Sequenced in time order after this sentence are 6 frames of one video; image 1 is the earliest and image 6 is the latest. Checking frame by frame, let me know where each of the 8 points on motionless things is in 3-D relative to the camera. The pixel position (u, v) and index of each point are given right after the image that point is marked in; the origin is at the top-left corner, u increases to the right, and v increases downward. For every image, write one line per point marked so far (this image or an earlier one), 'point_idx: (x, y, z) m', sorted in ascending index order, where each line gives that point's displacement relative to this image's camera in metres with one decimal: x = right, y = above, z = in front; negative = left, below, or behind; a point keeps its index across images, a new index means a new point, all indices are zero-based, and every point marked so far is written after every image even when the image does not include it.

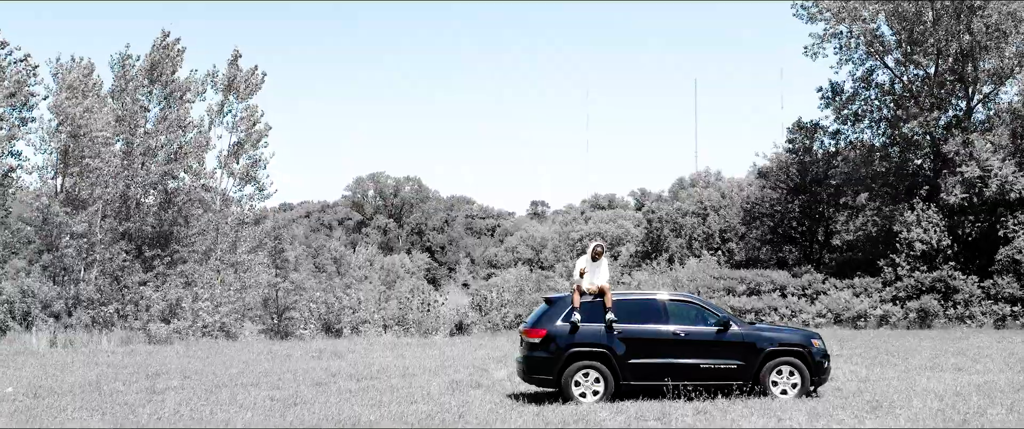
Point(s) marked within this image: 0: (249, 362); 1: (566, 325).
0: (-4.6, -2.6, +13.8) m
1: (+0.6, -1.3, +9.3) m
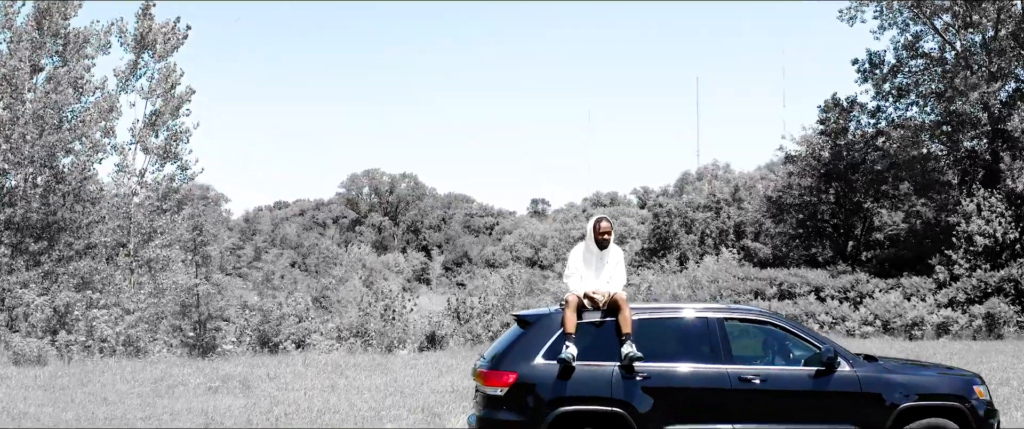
0: (-4.9, -2.3, +9.8) m
1: (+0.3, -1.0, +5.3) m
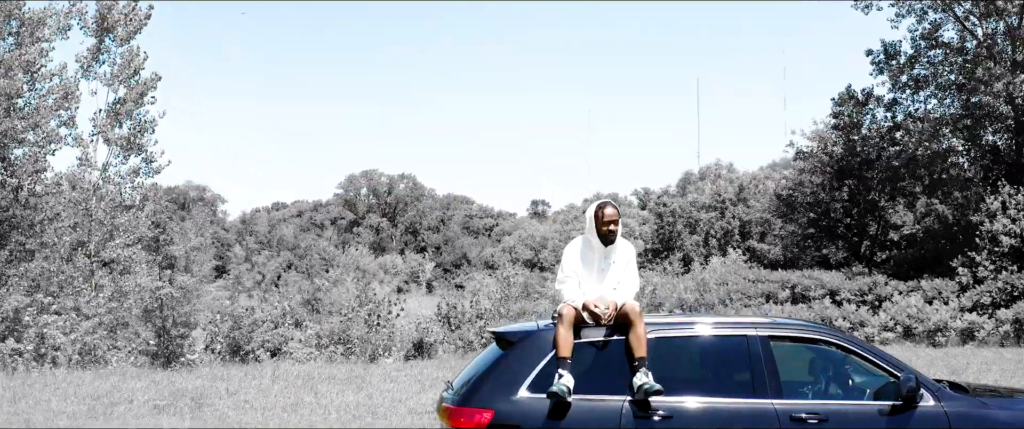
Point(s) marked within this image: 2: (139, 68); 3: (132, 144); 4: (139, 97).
0: (-5.1, -2.2, +8.4) m
1: (+0.1, -0.9, +4.0) m
2: (-7.2, +2.8, +15.2) m
3: (-7.4, +1.4, +15.4) m
4: (-7.2, +2.3, +15.4) m
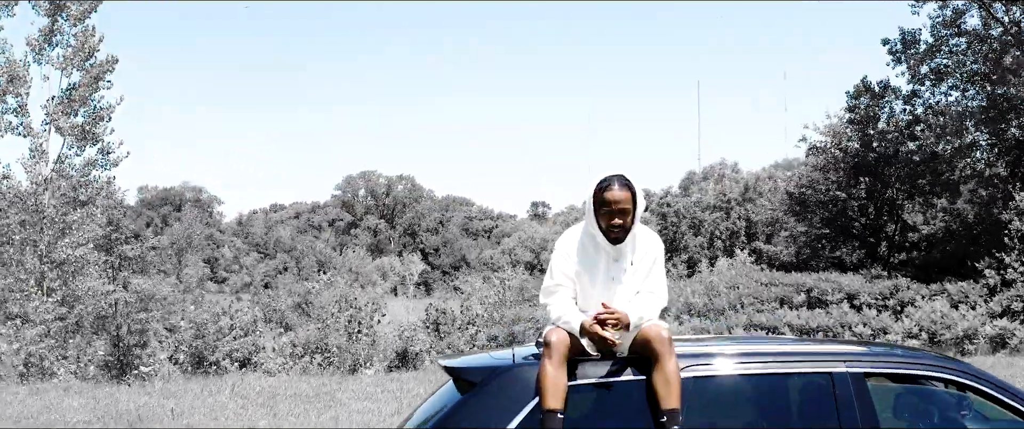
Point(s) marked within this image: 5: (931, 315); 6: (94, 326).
0: (-5.2, -2.1, +7.0) m
1: (0.0, -0.8, +2.6) m
2: (-7.3, +2.9, +13.9) m
3: (-7.5, +1.4, +14.0) m
4: (-7.4, +2.3, +14.0) m
5: (+8.3, -2.0, +15.7) m
6: (-6.9, -1.9, +13.2) m
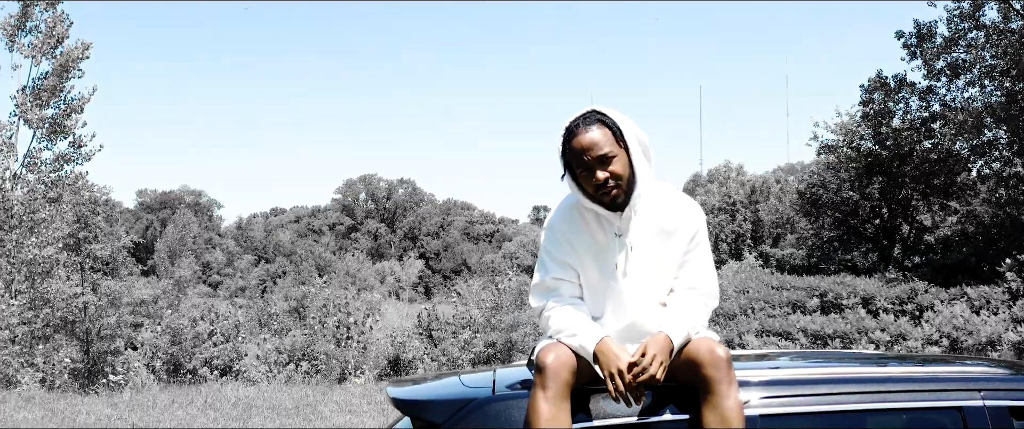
0: (-5.2, -2.0, +6.2) m
1: (0.0, -0.7, +1.7) m
2: (-7.3, +2.9, +13.0) m
3: (-7.5, +1.5, +13.2) m
4: (-7.4, +2.4, +13.1) m
5: (+8.2, -2.0, +14.8) m
6: (-7.0, -1.8, +12.3) m
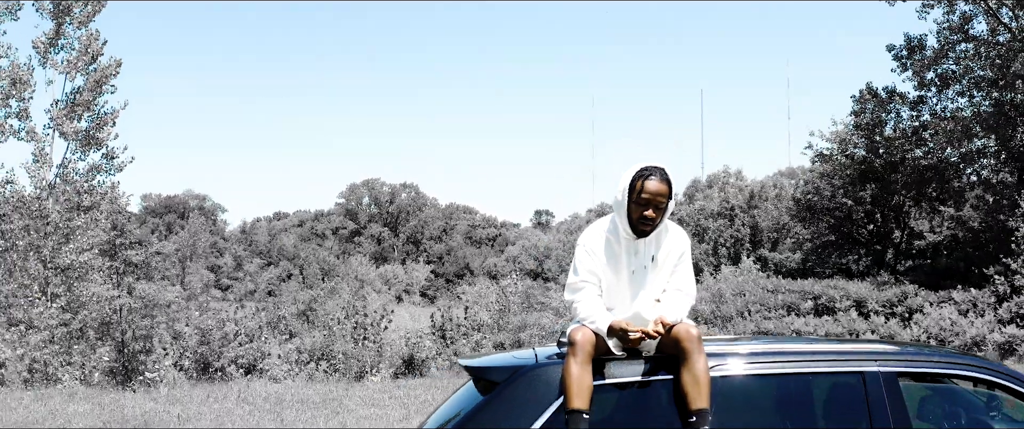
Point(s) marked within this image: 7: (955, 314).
0: (-5.1, -2.1, +7.0) m
1: (+0.1, -0.8, +2.5) m
2: (-7.2, +2.8, +13.9) m
3: (-7.4, +1.3, +14.0) m
4: (-7.2, +2.2, +14.0) m
5: (+8.4, -2.1, +15.6) m
6: (-6.8, -2.0, +13.1) m
7: (+8.5, -1.9, +15.3) m
